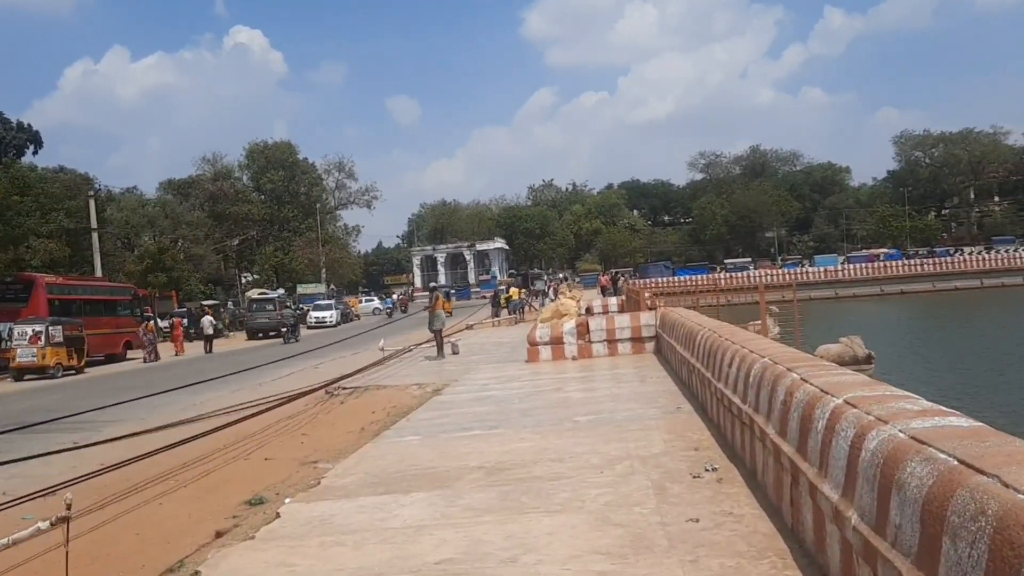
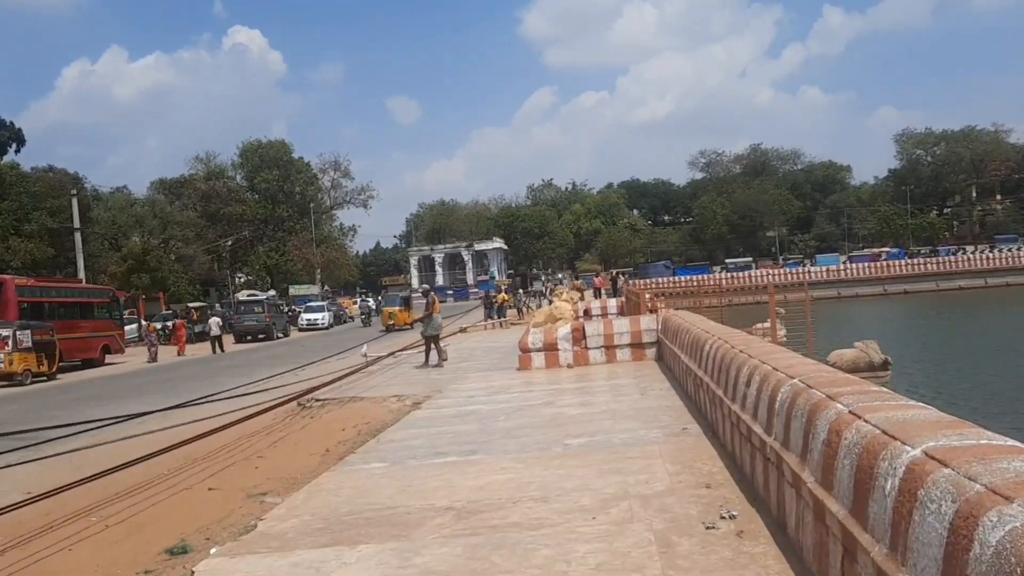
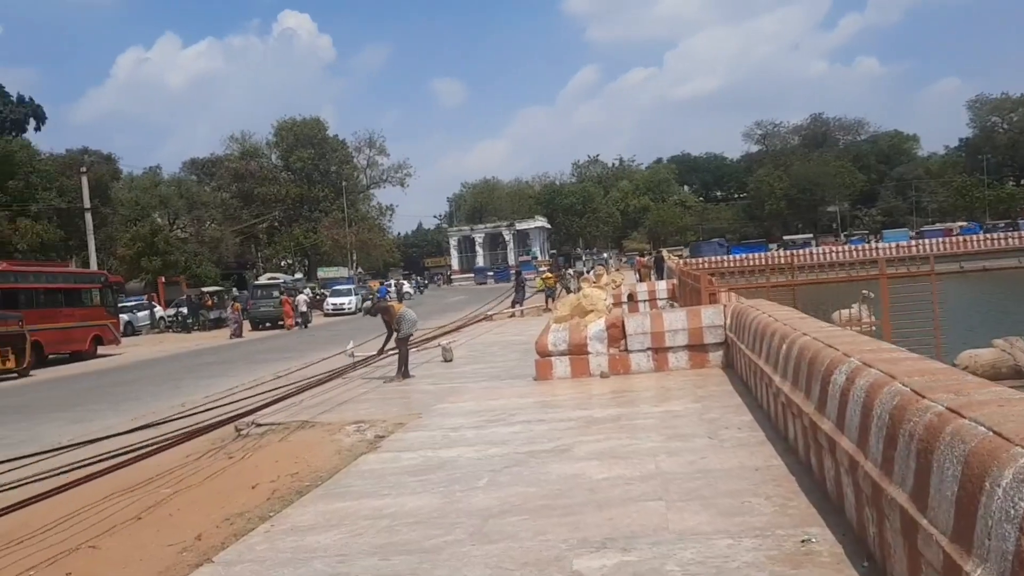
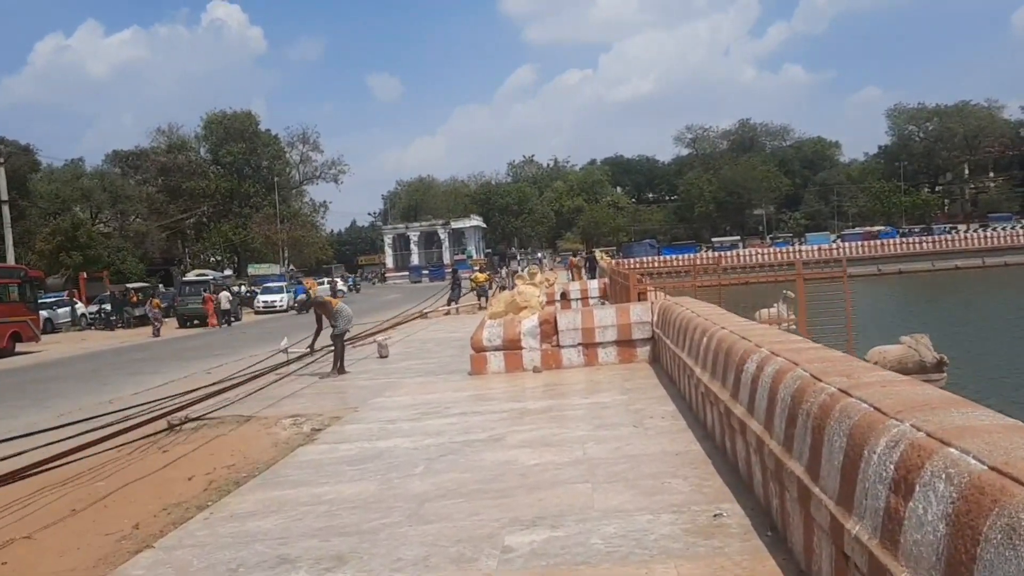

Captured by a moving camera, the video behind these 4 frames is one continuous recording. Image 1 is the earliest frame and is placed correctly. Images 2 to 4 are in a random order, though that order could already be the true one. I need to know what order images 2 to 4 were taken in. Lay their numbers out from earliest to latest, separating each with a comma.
2, 4, 3
